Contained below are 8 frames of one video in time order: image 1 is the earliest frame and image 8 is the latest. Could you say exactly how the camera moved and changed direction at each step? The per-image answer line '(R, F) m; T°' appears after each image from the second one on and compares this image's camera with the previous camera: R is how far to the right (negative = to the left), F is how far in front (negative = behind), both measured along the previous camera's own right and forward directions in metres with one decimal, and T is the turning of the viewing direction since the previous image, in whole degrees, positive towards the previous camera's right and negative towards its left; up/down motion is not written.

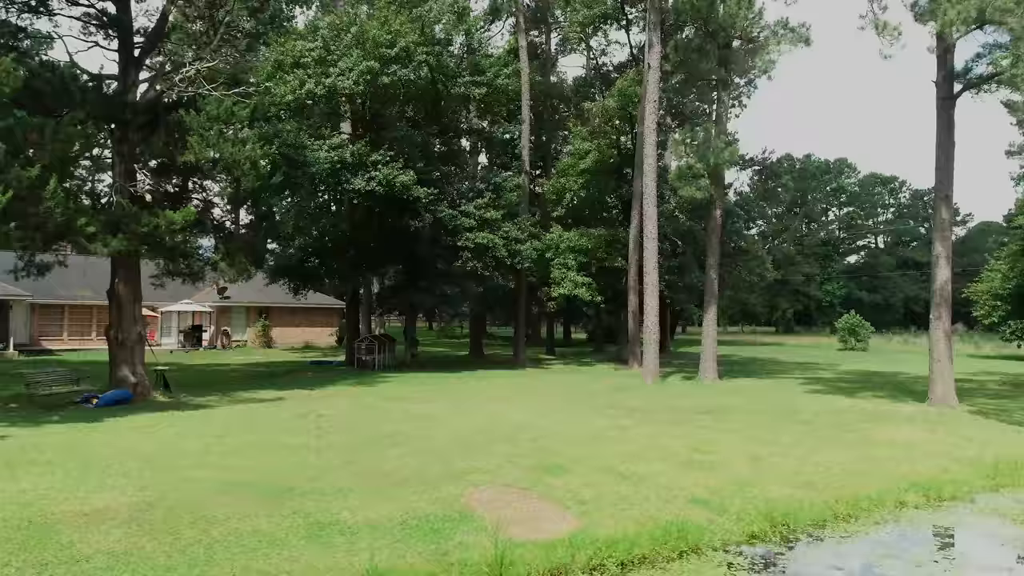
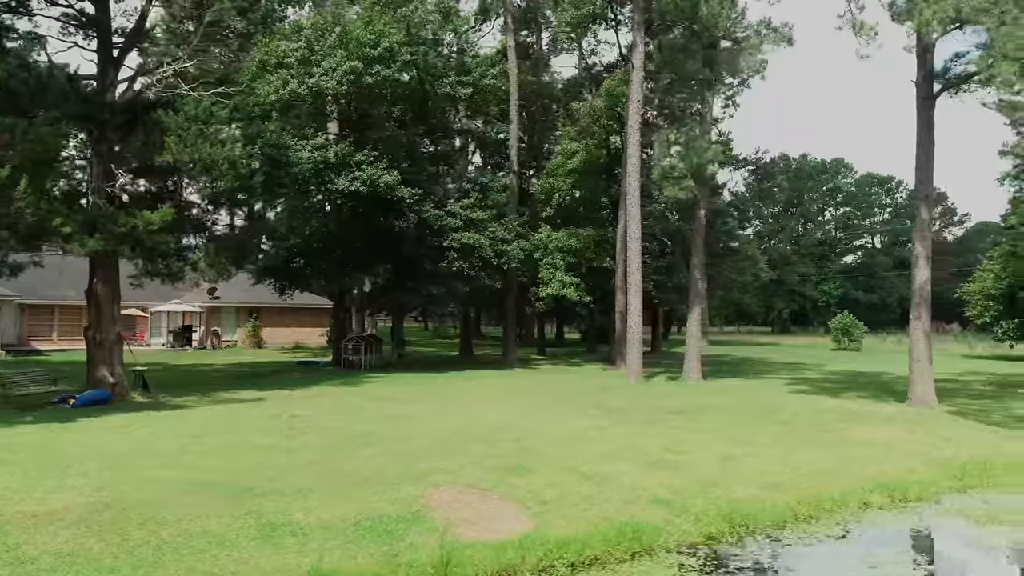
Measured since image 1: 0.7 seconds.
(+0.5, 0.0) m; 0°
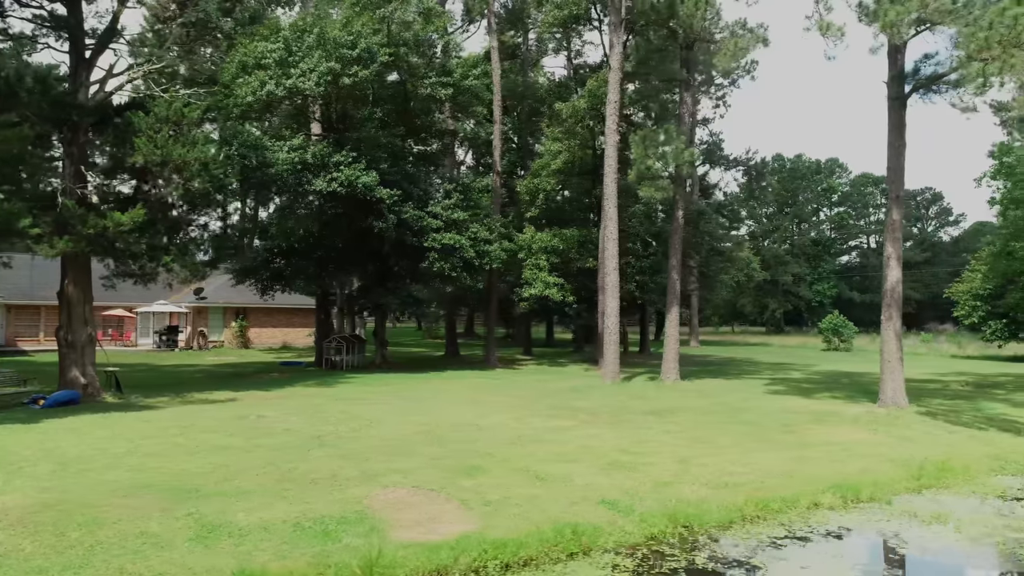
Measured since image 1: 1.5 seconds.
(+0.7, 0.0) m; 0°
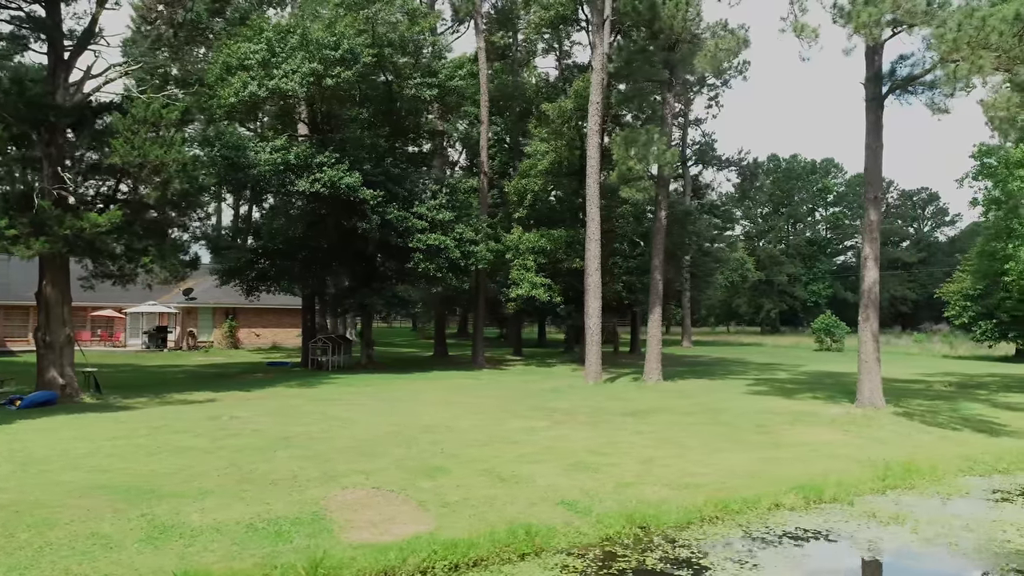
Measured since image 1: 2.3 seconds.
(+0.5, 0.0) m; 0°
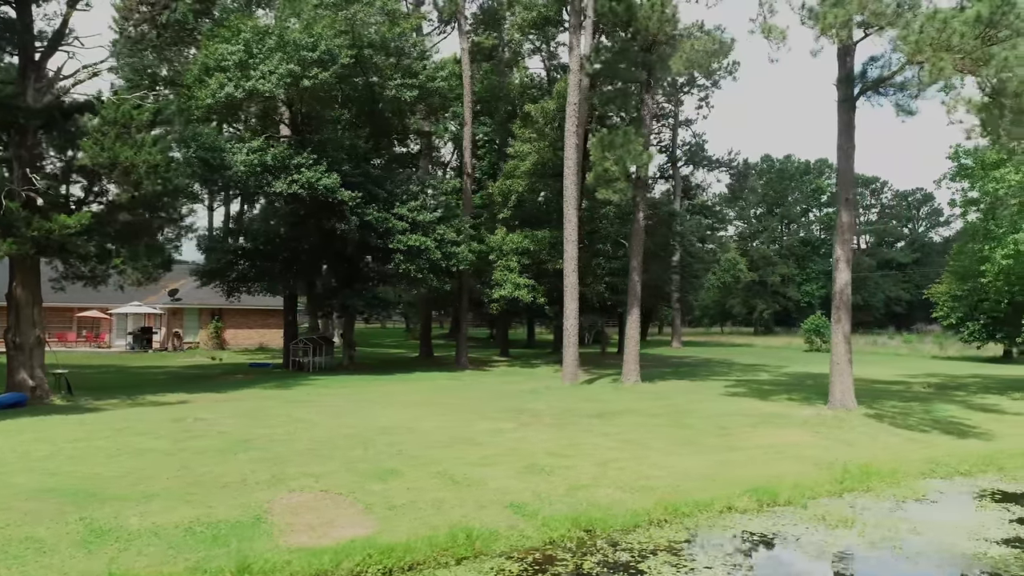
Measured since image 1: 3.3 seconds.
(+0.7, 0.0) m; 0°
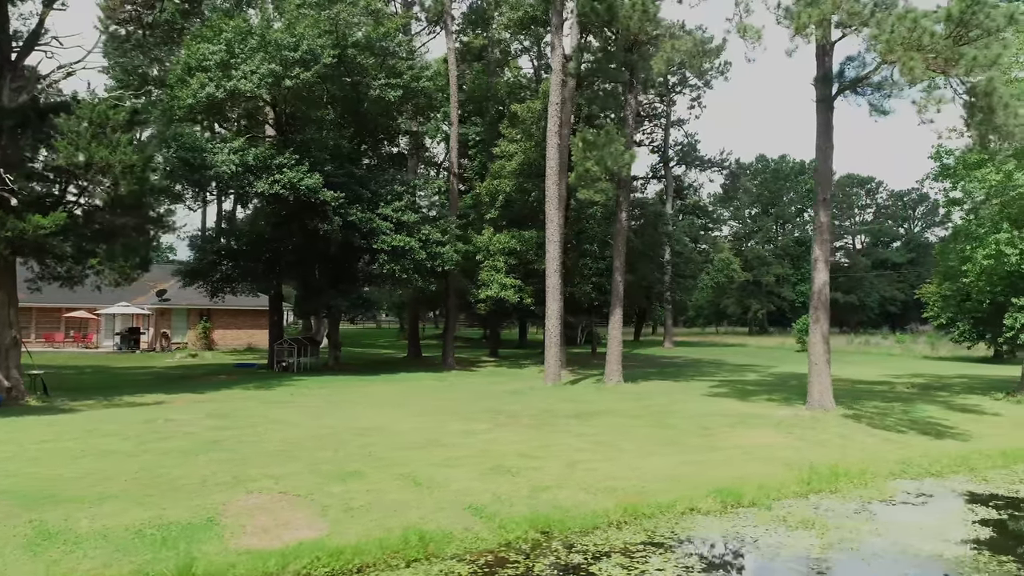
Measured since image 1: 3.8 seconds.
(+0.5, 0.0) m; 0°
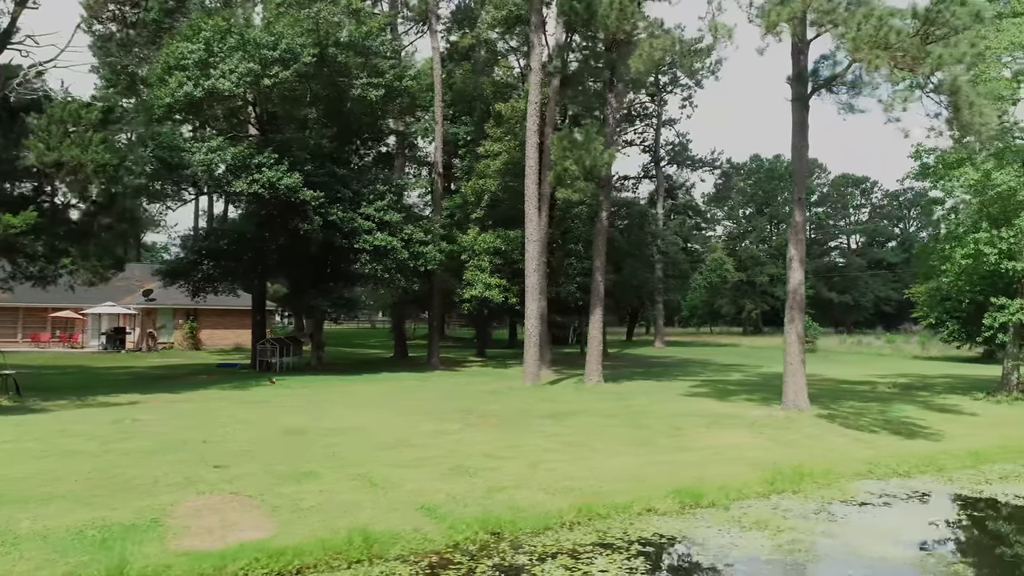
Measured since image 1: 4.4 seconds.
(+0.6, +0.1) m; 0°
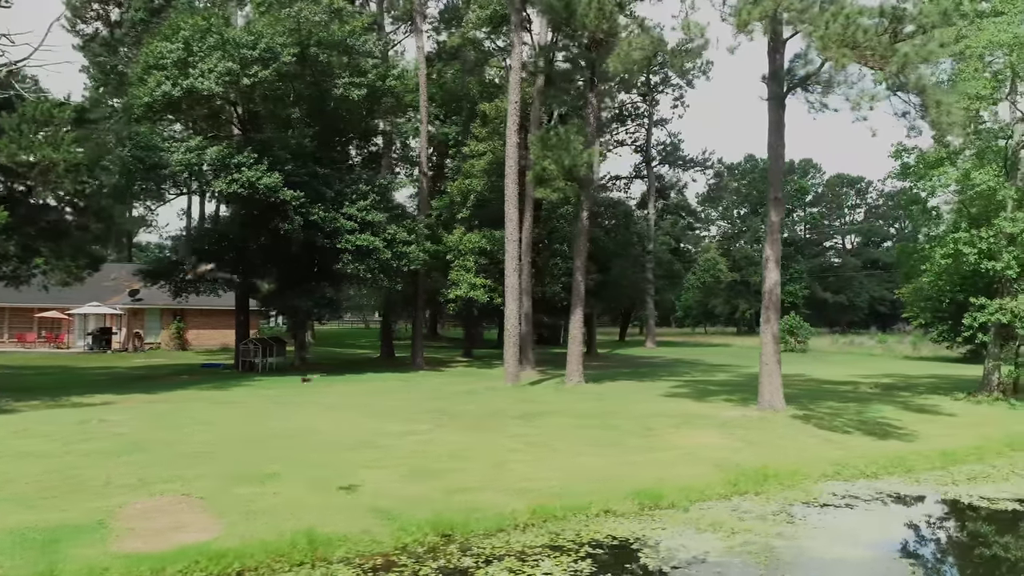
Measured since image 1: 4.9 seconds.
(+0.6, +0.1) m; 0°
